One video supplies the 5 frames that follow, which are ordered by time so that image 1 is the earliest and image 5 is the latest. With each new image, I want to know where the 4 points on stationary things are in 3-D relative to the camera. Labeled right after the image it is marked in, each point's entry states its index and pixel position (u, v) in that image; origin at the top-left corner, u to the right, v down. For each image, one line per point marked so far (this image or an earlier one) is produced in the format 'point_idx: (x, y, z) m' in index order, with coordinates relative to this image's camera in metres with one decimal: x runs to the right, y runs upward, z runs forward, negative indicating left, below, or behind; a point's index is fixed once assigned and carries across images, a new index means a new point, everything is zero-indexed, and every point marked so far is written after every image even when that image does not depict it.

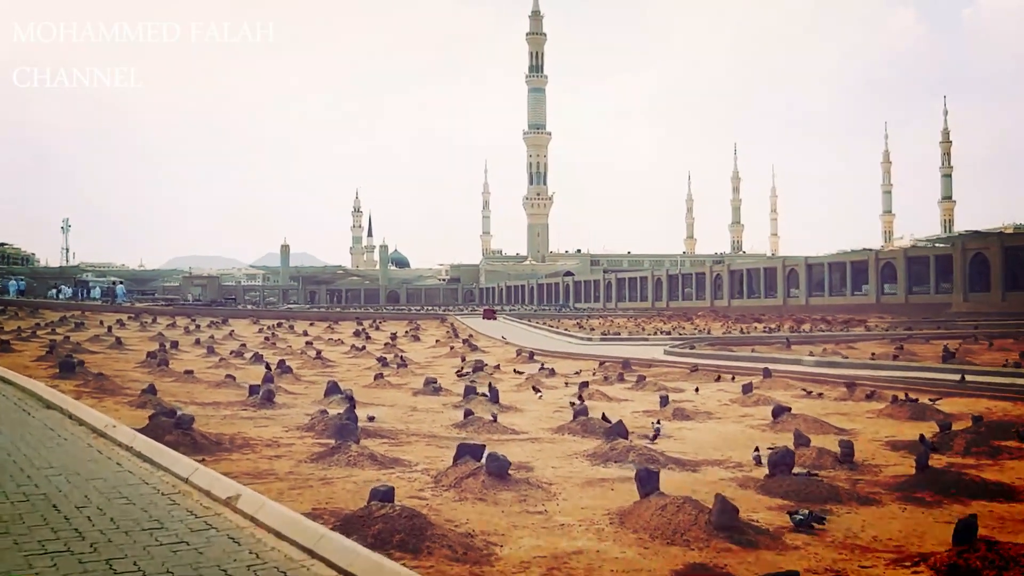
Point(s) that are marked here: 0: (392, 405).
0: (-2.6, -2.6, +18.1) m
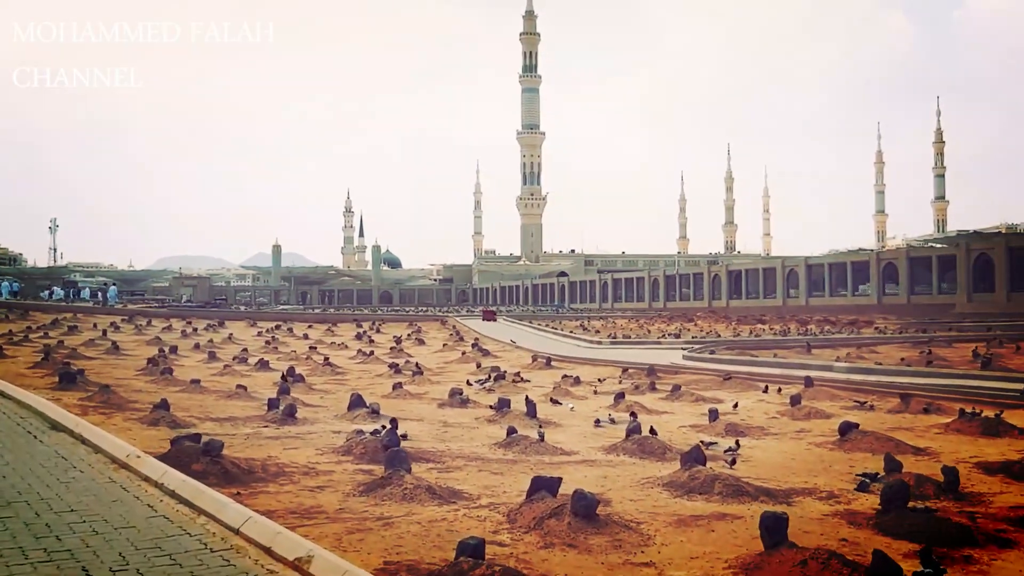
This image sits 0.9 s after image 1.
0: (-1.9, -2.7, +16.9) m
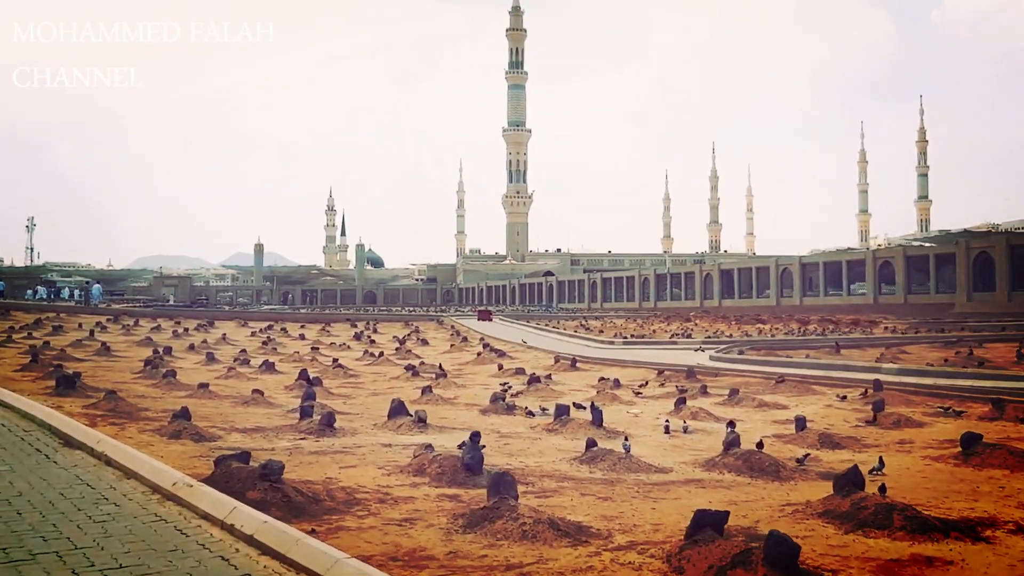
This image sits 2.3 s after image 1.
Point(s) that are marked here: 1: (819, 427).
0: (-0.7, -2.6, +15.1) m
1: (+5.8, -2.6, +15.3) m
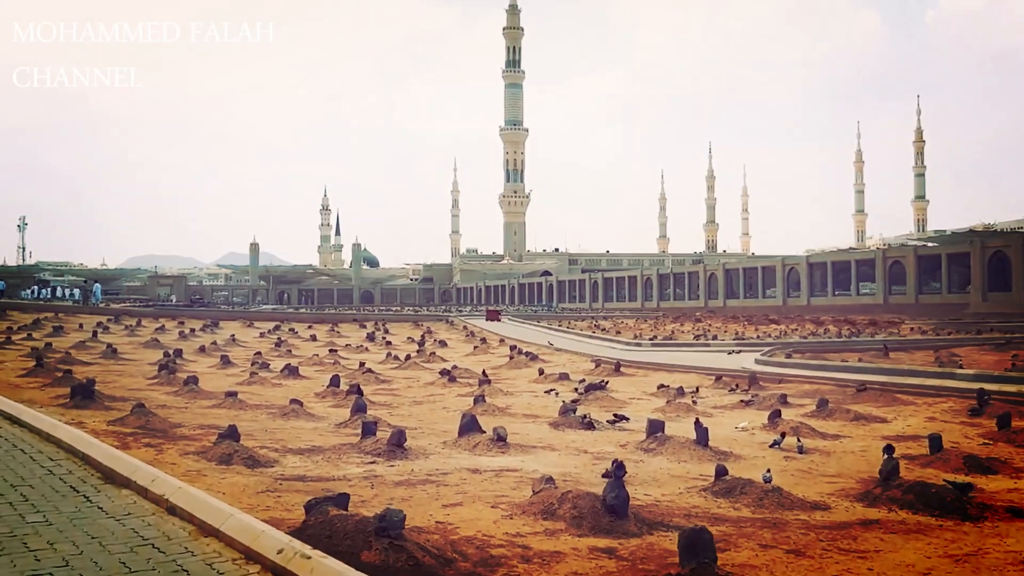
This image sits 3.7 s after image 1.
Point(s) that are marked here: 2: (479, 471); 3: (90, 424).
0: (+0.7, -2.6, +13.2) m
1: (+7.2, -2.6, +13.4) m
2: (-0.5, -2.4, +10.8) m
3: (-6.8, -2.2, +13.1) m
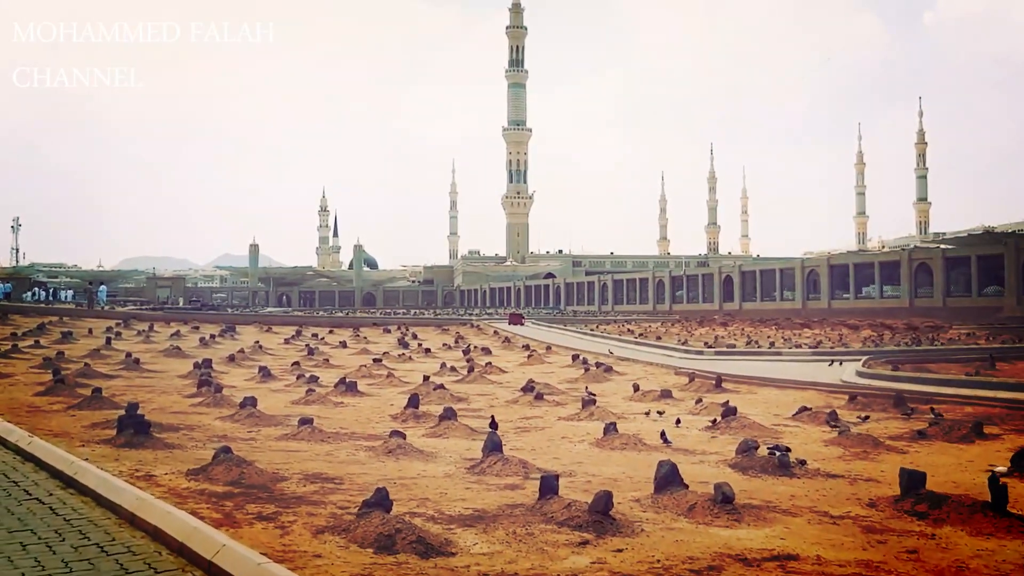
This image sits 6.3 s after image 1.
0: (+3.4, -2.7, +9.9) m
1: (+9.9, -2.7, +10.1) m
2: (+2.2, -2.5, +7.5) m
3: (-4.2, -2.3, +9.7) m
